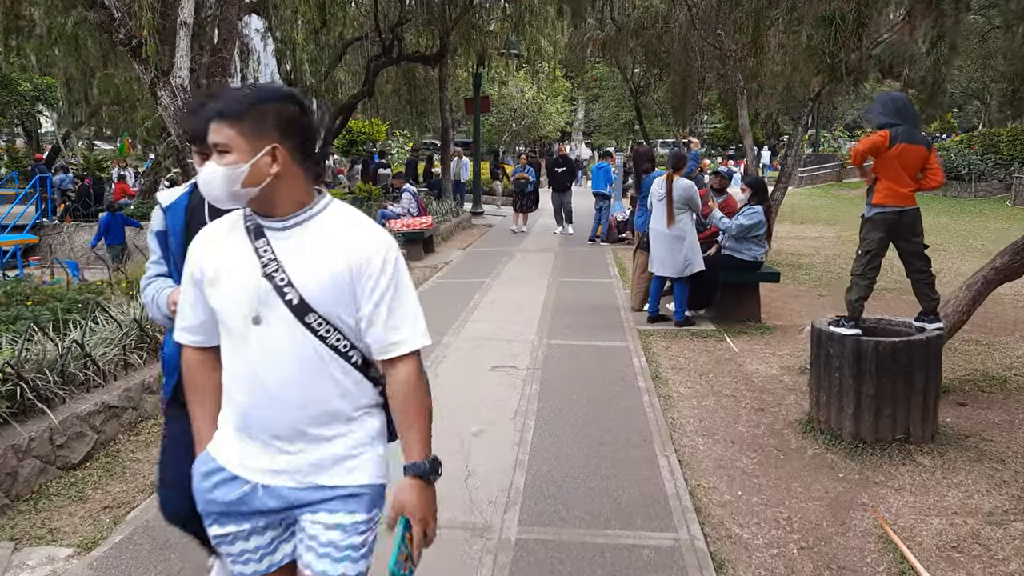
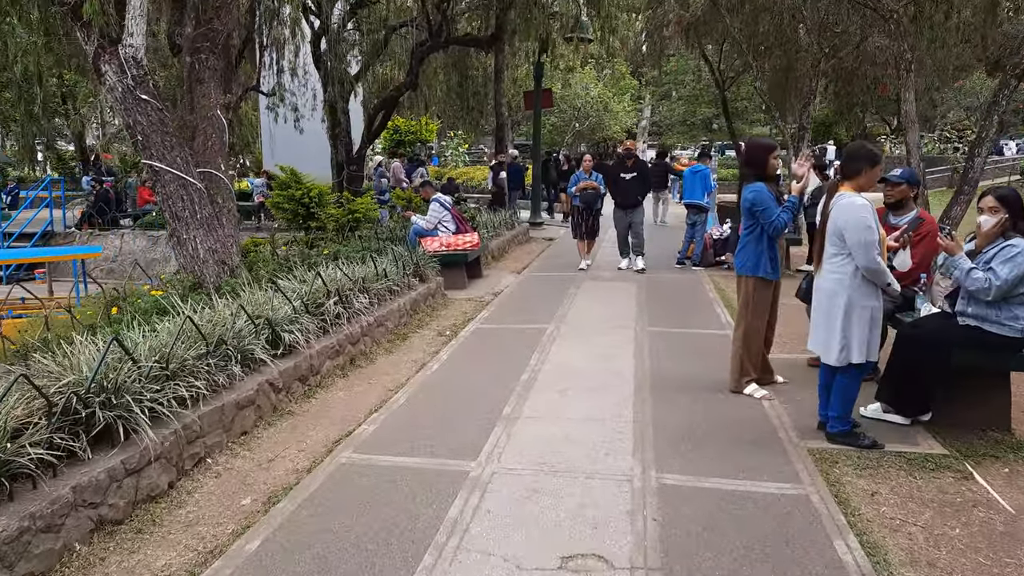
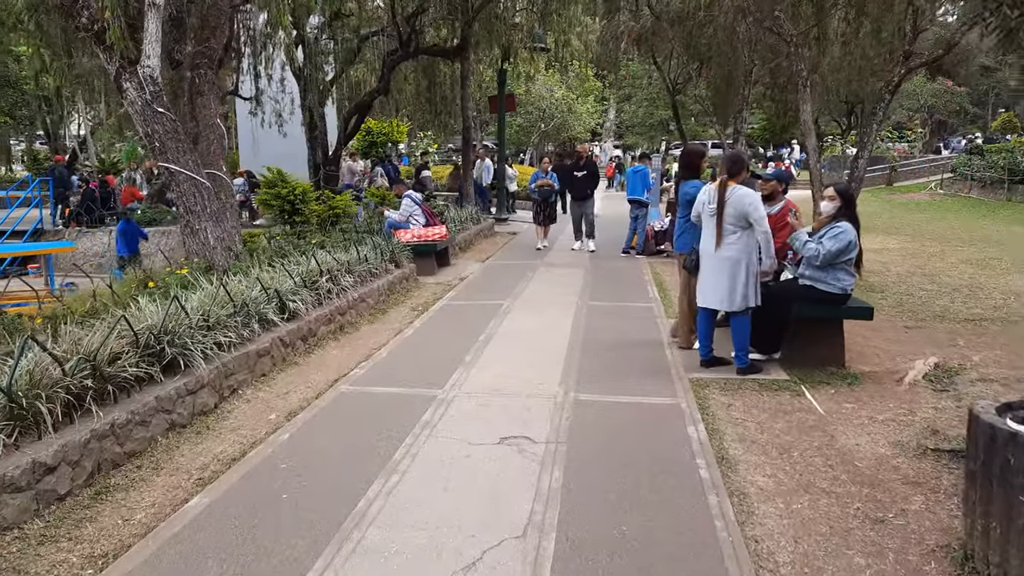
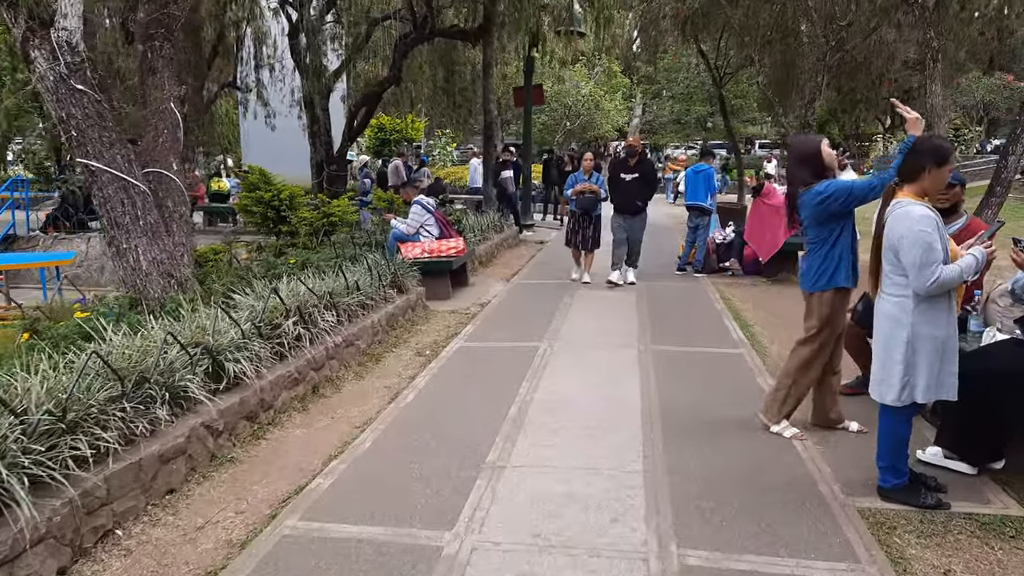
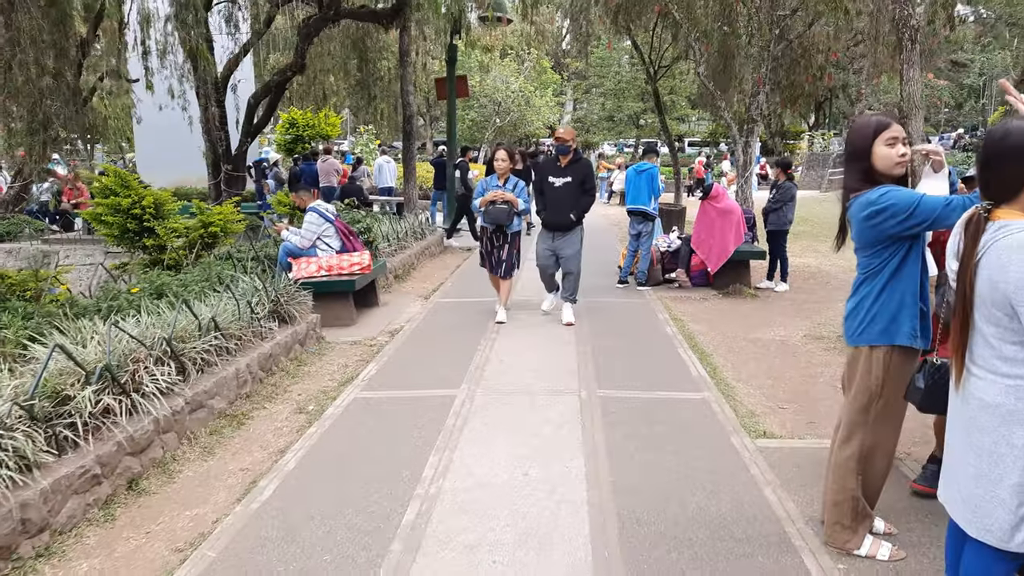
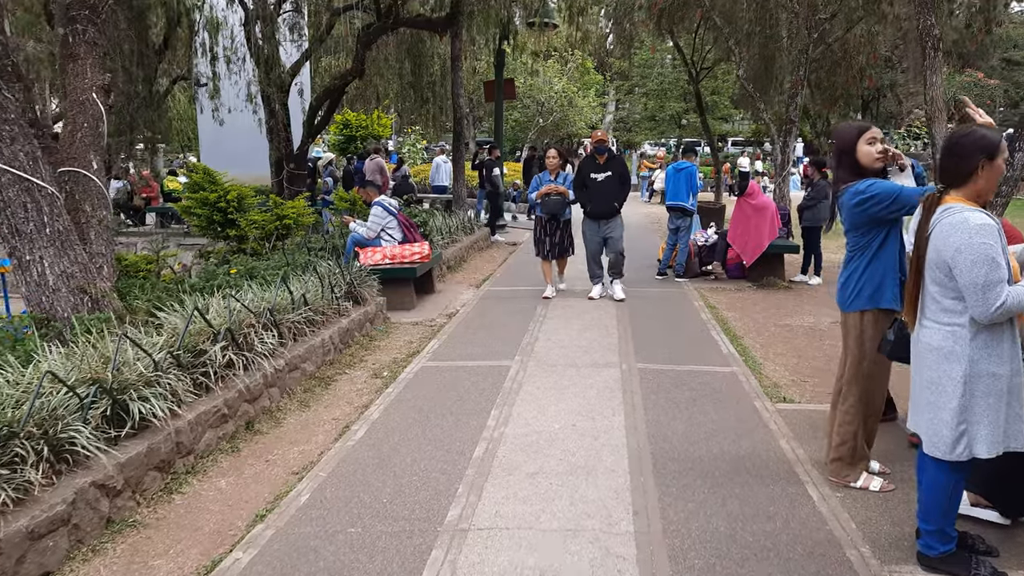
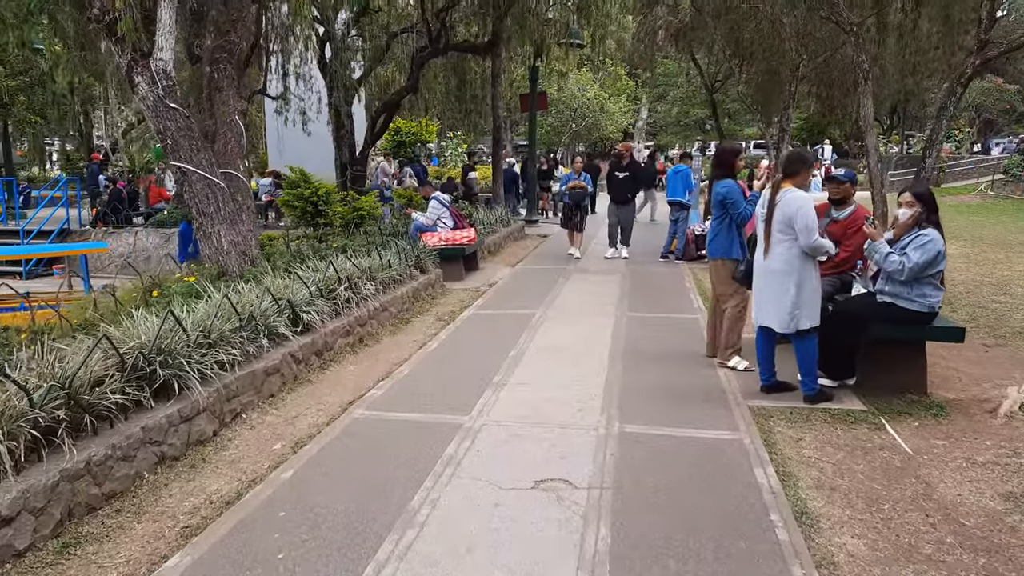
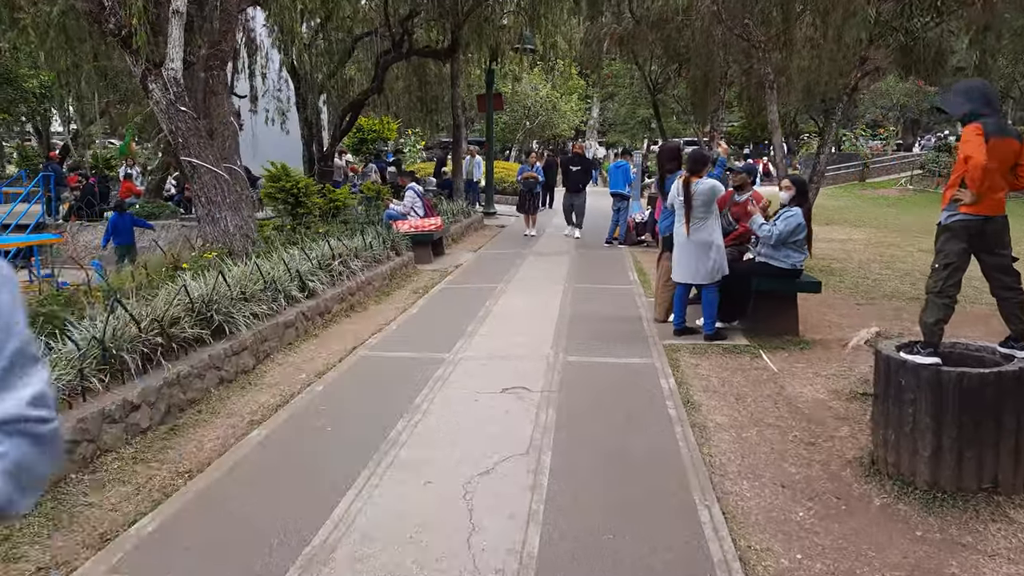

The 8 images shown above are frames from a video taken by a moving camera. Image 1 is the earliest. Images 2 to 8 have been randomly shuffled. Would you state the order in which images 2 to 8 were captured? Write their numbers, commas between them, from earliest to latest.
8, 3, 7, 2, 4, 6, 5
